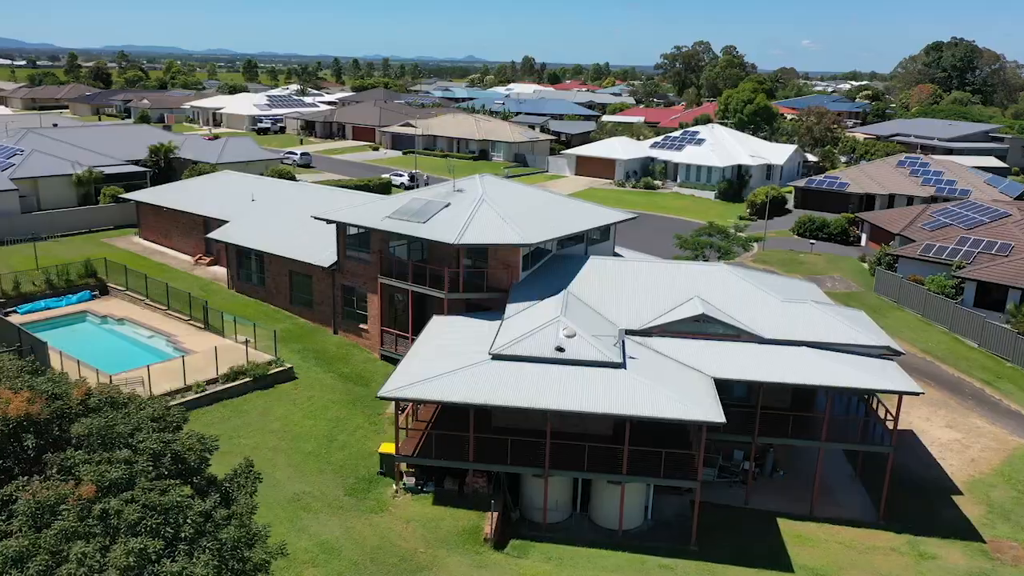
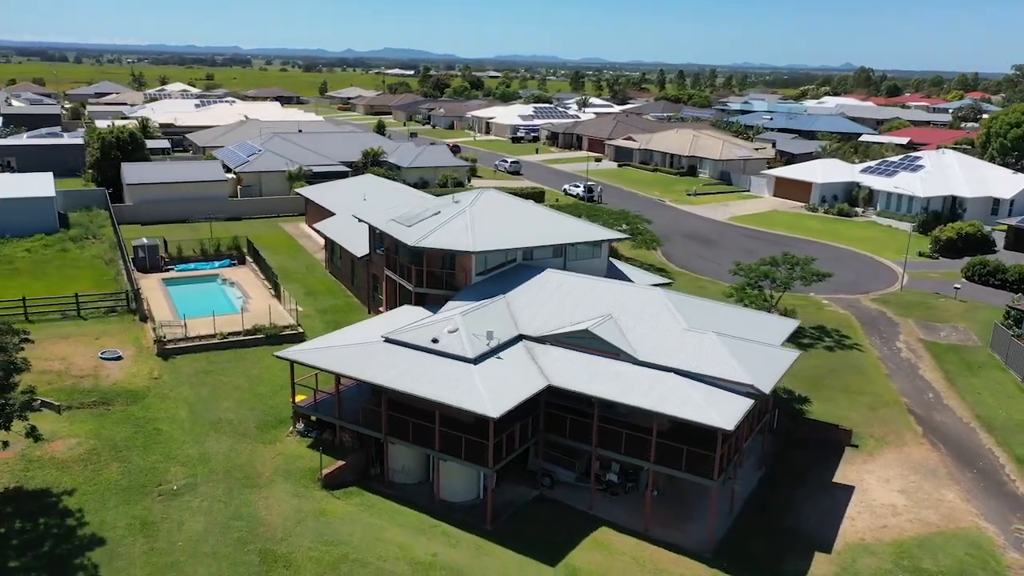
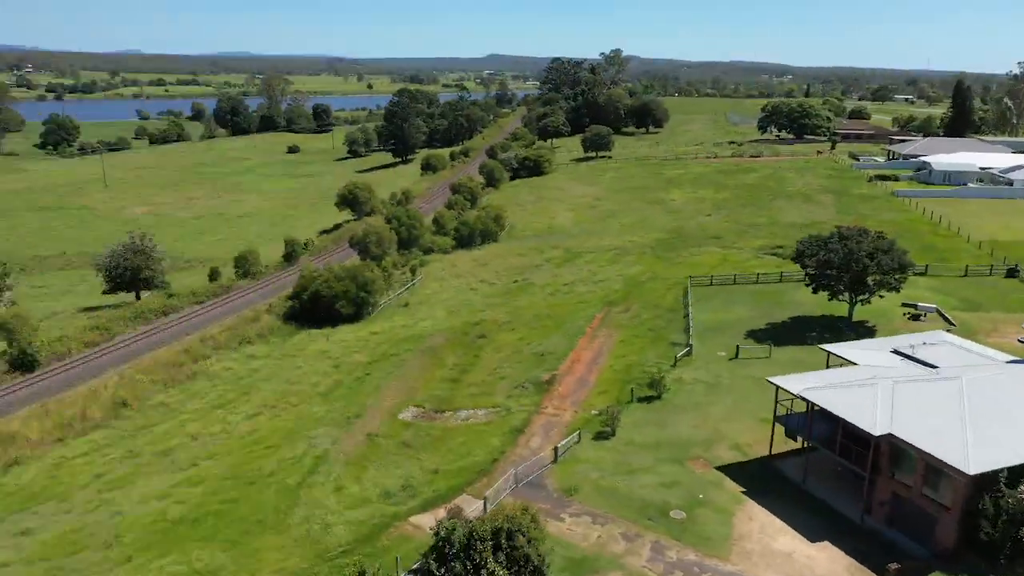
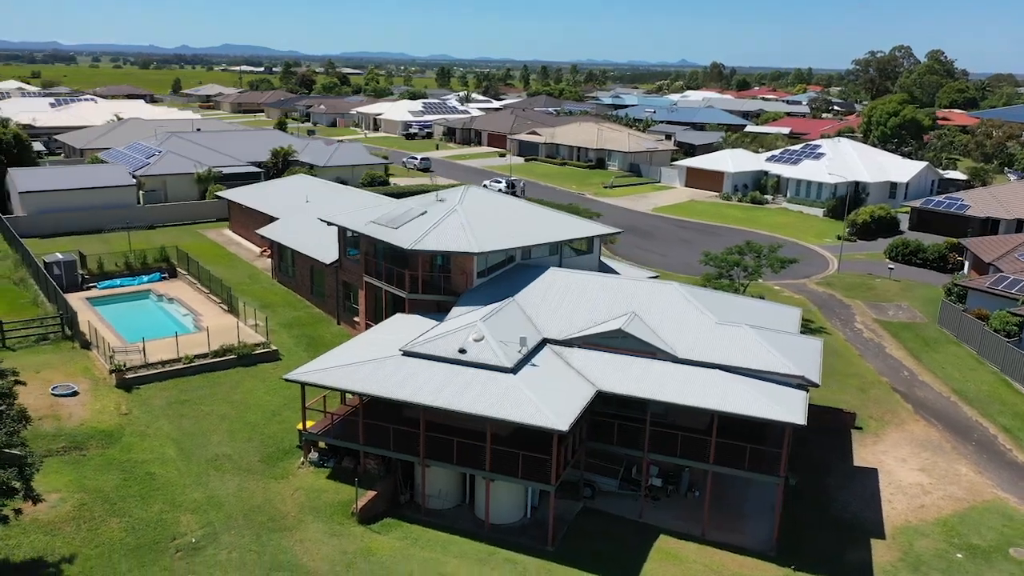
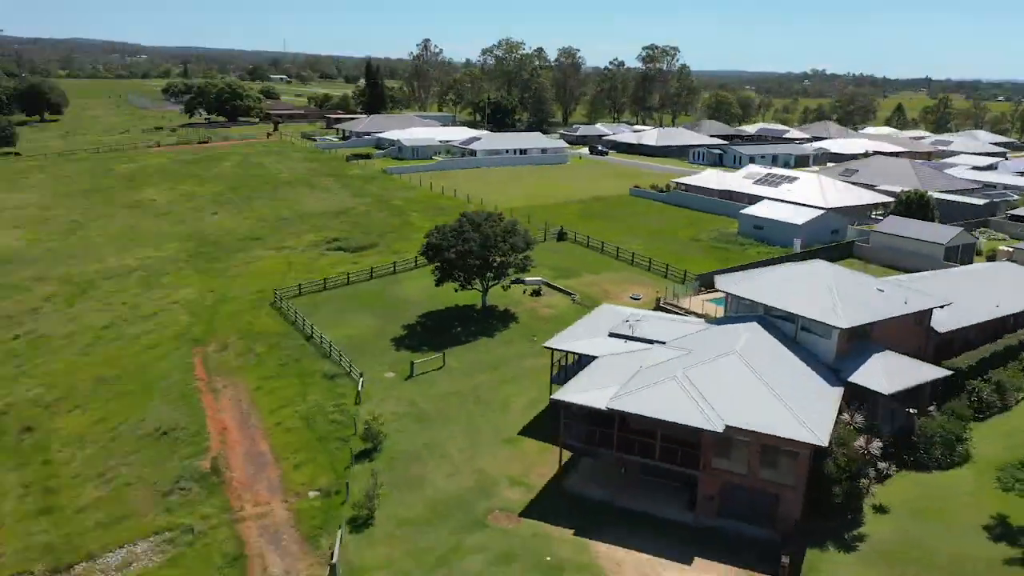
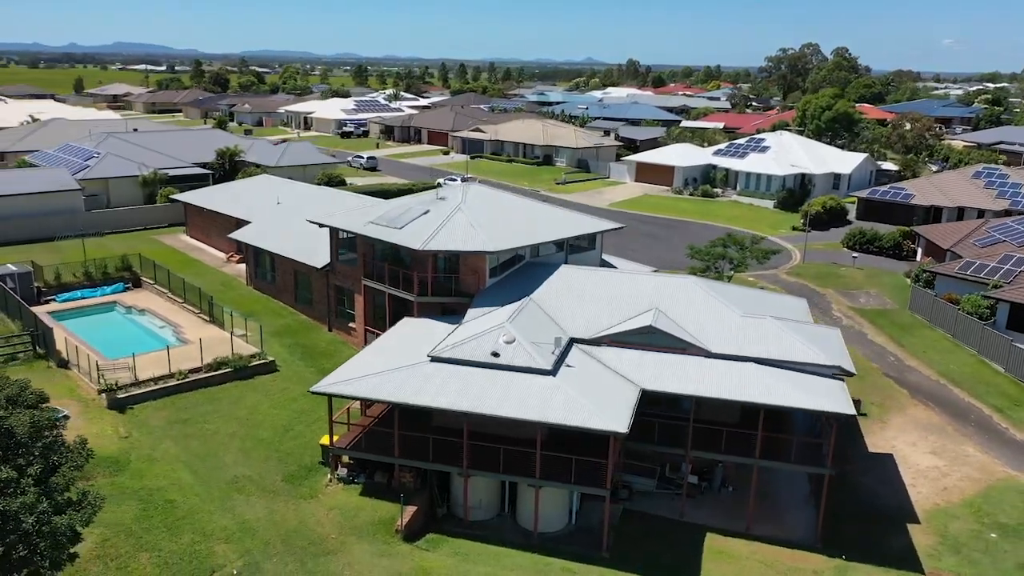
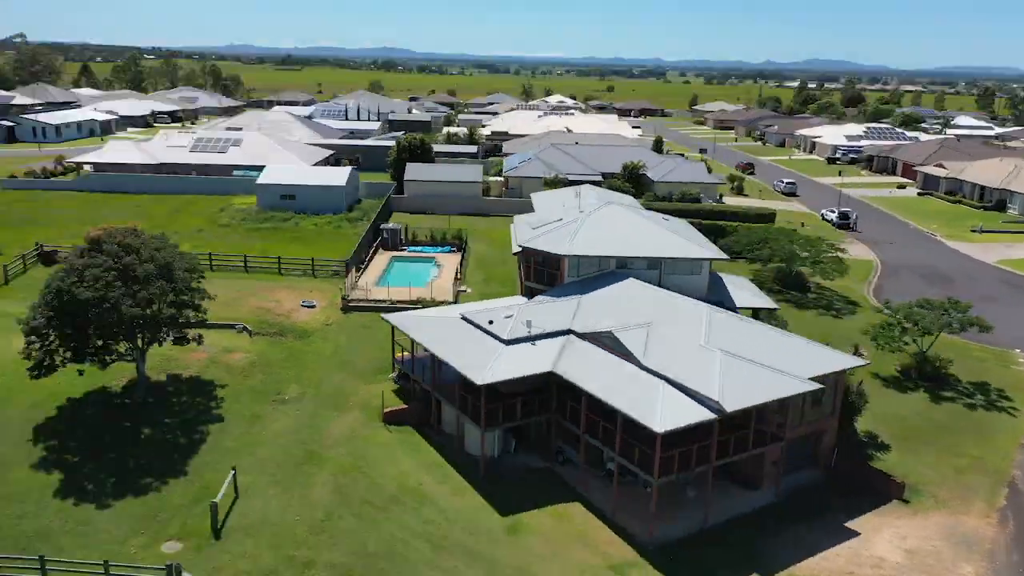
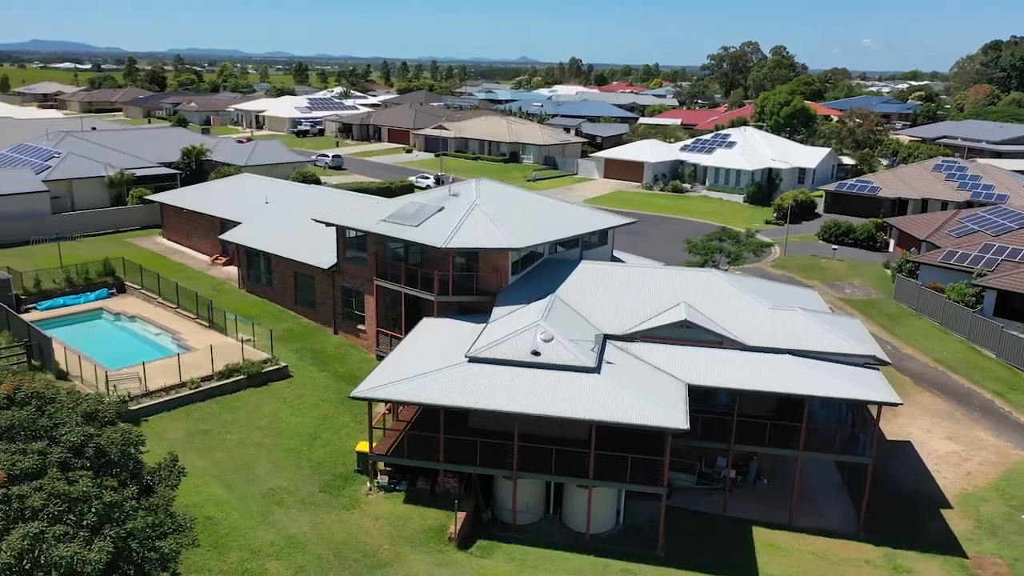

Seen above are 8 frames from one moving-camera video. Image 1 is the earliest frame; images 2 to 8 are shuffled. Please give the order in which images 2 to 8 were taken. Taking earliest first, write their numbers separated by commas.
8, 6, 4, 2, 7, 5, 3
